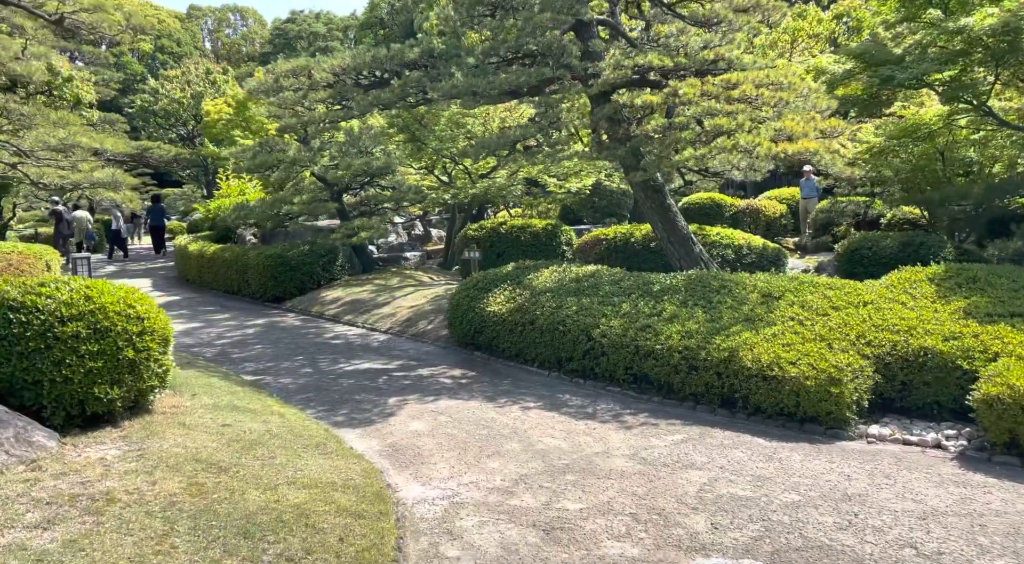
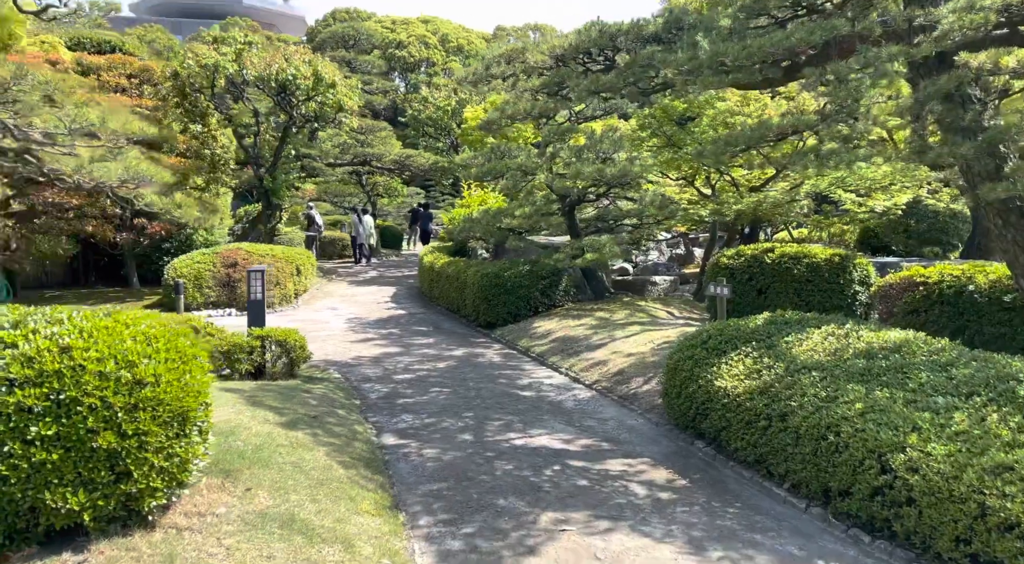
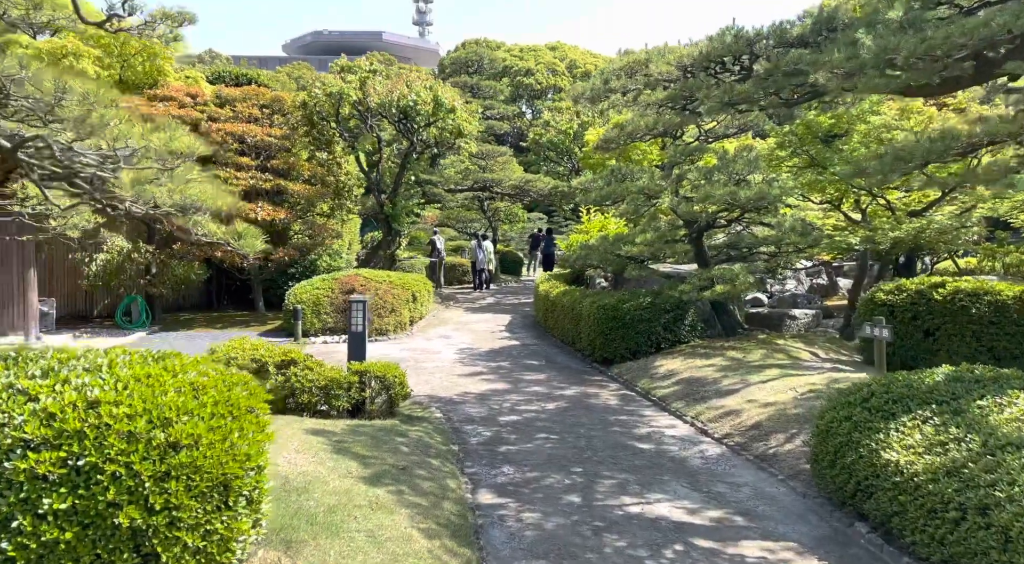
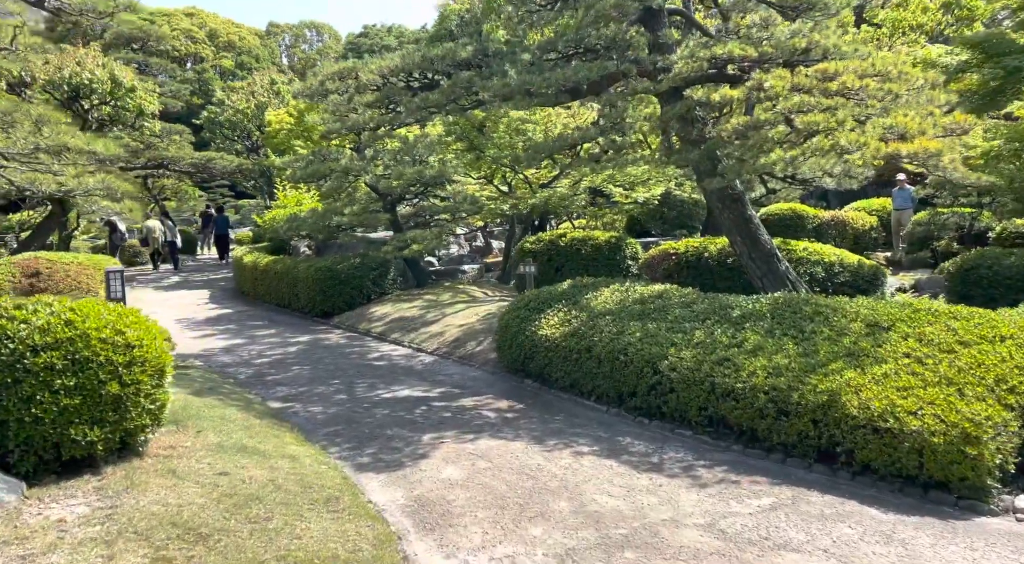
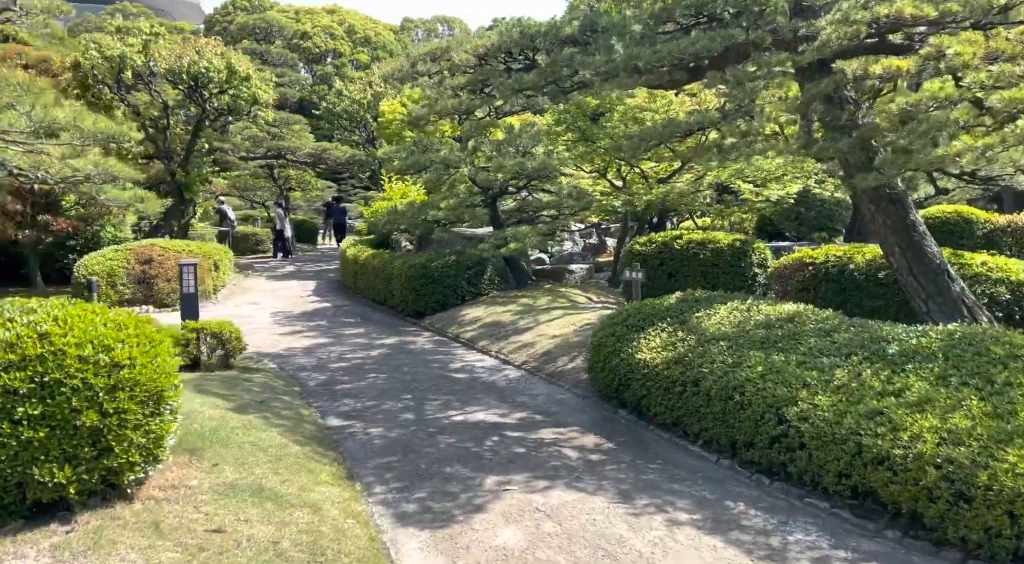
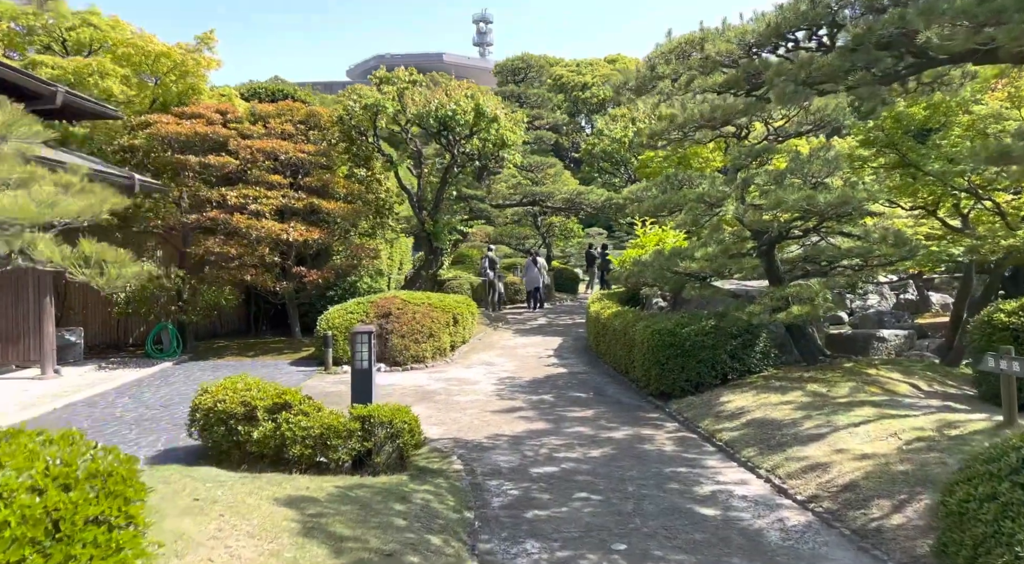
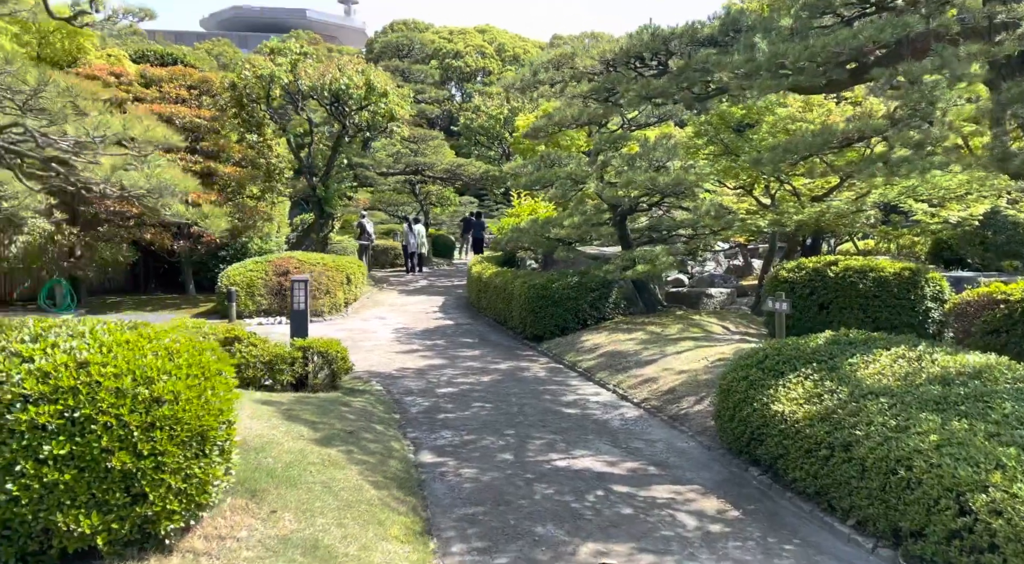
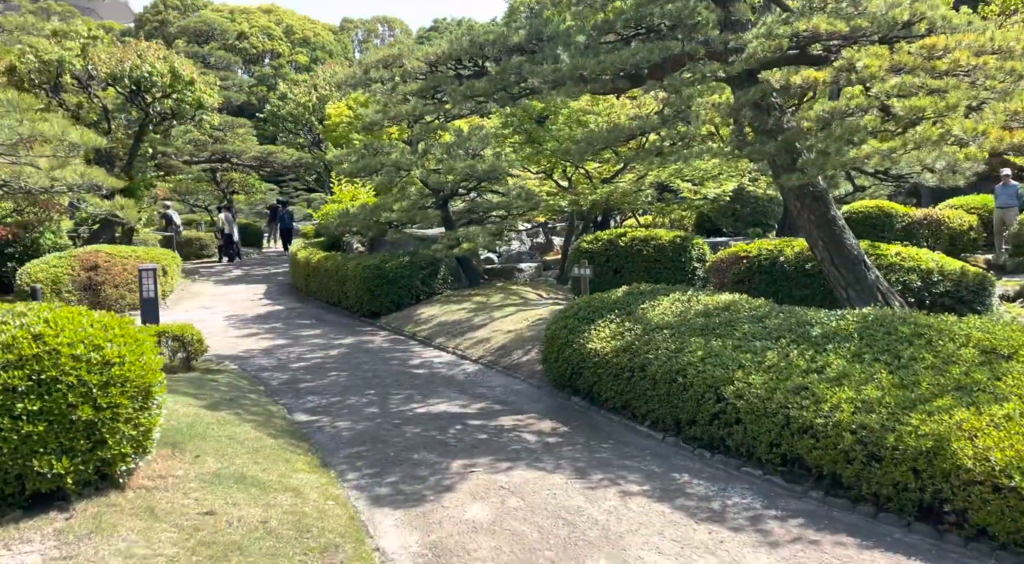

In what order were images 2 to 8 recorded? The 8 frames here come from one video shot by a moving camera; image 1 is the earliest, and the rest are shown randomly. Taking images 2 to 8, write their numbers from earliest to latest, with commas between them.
4, 8, 5, 2, 7, 3, 6
